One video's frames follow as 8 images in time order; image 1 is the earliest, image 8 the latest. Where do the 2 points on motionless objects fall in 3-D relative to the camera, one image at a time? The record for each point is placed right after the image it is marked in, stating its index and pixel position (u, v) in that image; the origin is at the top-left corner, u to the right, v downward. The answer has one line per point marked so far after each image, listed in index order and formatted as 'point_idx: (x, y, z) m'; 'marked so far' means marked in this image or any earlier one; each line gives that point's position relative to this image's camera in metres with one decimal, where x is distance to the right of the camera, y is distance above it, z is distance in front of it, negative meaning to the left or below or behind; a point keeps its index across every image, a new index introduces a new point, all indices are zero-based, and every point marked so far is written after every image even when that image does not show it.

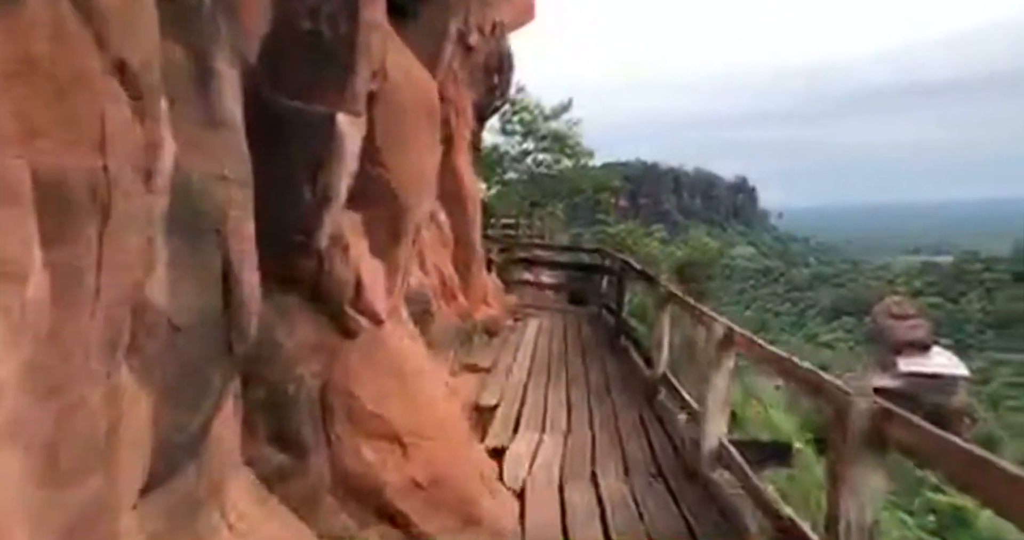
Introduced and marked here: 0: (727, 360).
0: (+1.1, -0.4, +3.2) m
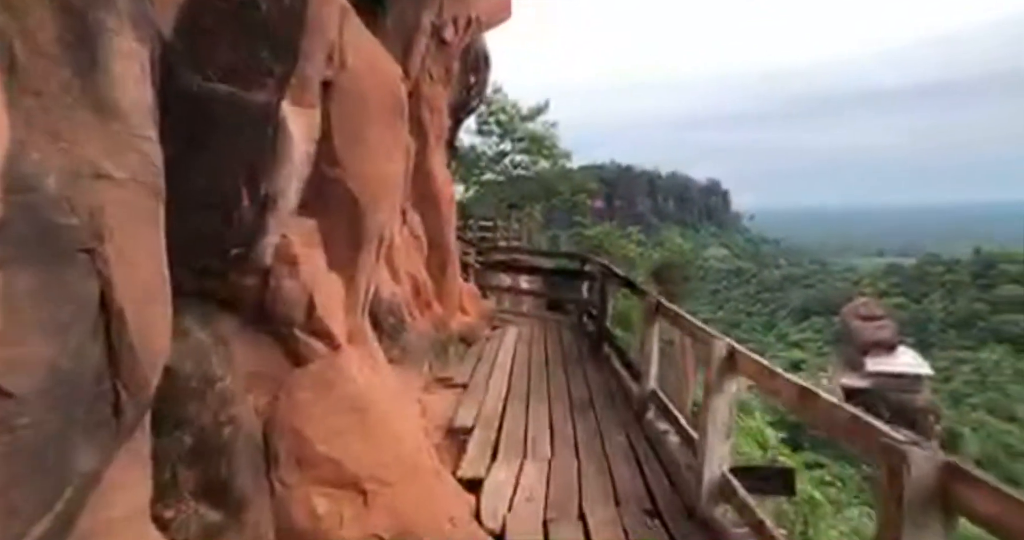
0: (+1.0, -0.5, +2.9) m
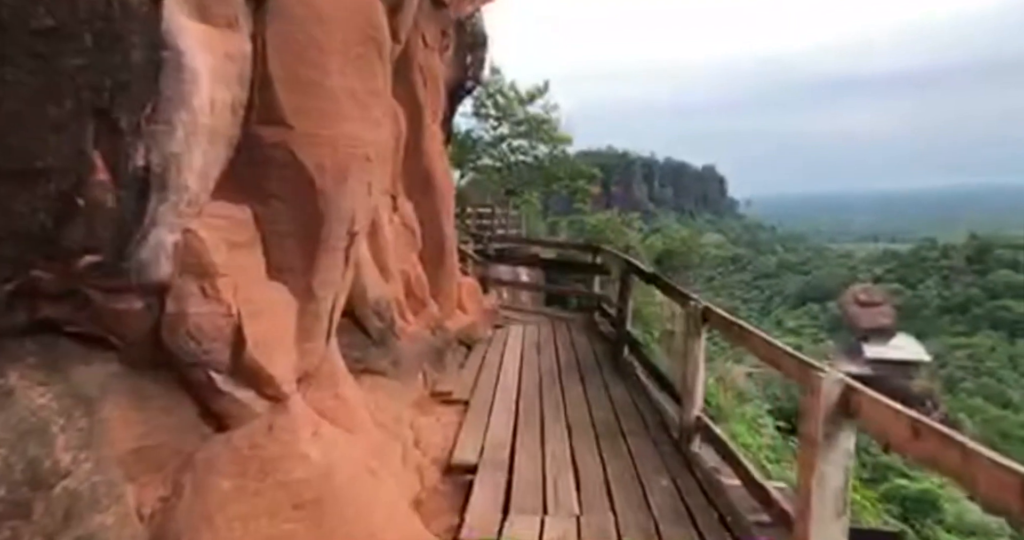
0: (+1.0, -0.5, +2.1) m
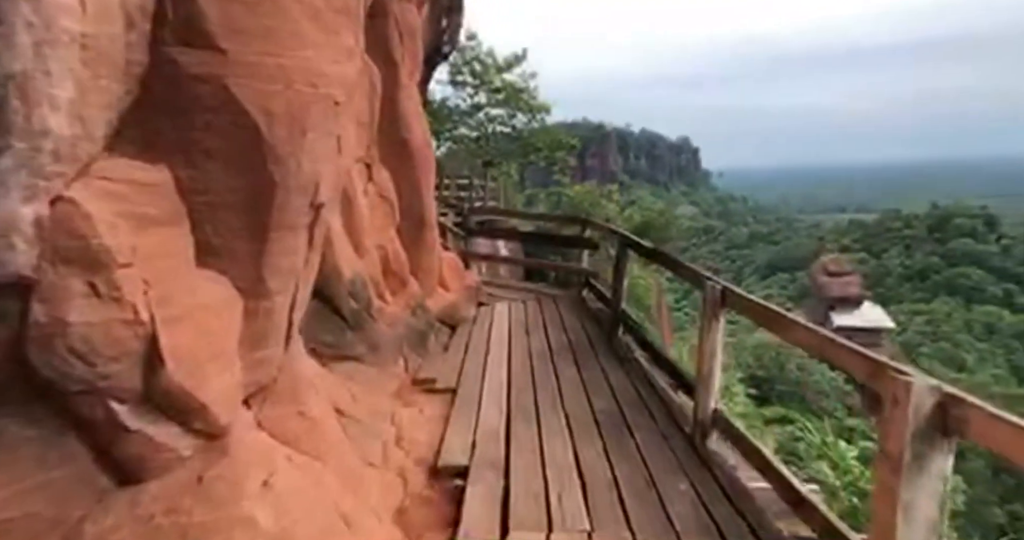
0: (+1.1, -0.5, +1.7) m
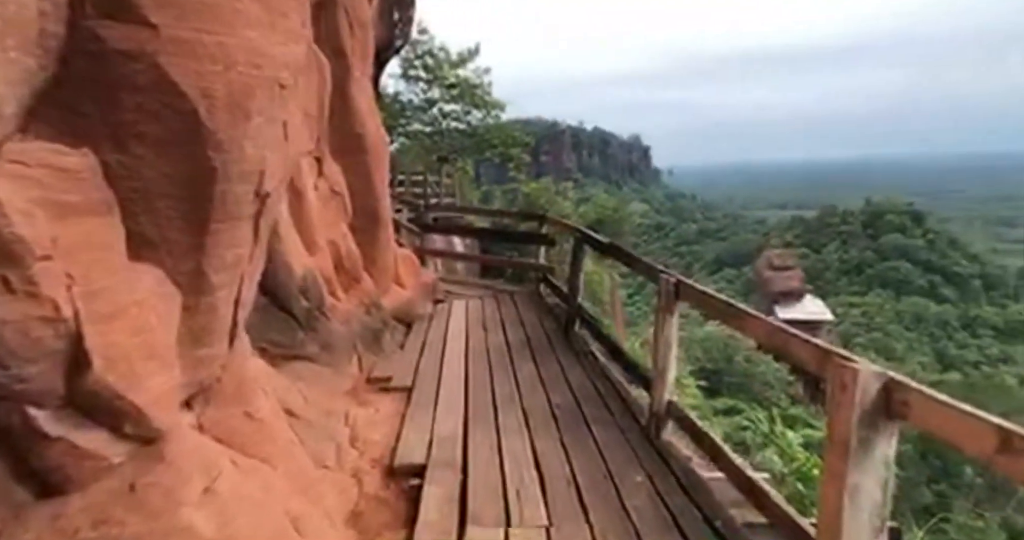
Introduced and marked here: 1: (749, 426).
0: (+1.0, -0.4, +1.7) m
1: (+3.5, -2.3, +9.9) m
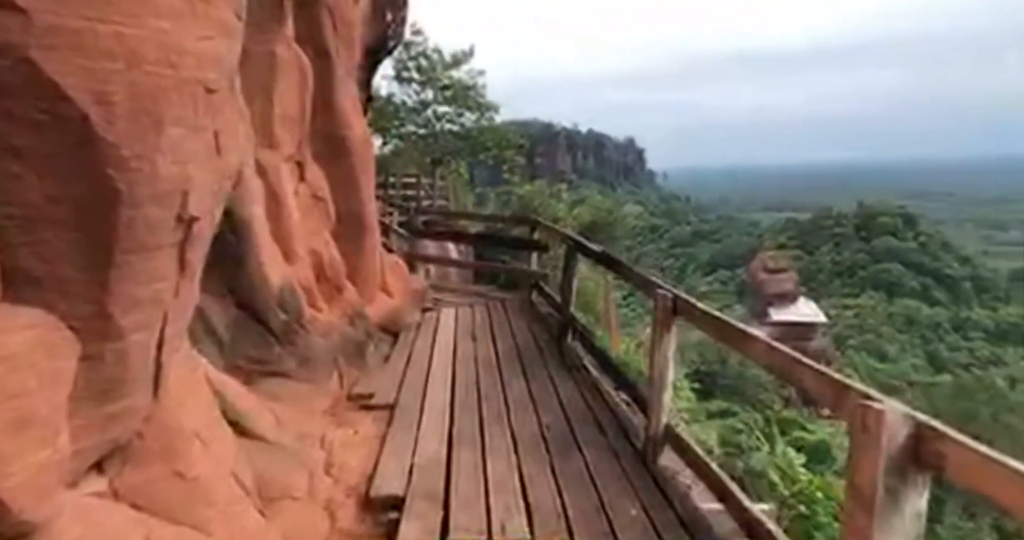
0: (+0.9, -0.5, +1.5) m
1: (+3.4, -2.3, +9.7) m
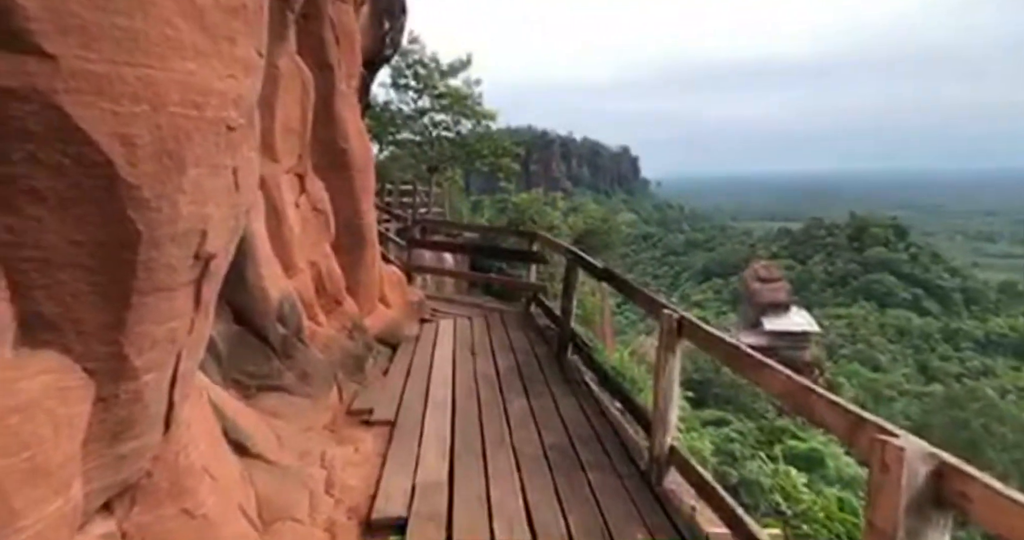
0: (+1.0, -0.6, +1.5) m
1: (+3.3, -2.5, +9.7) m
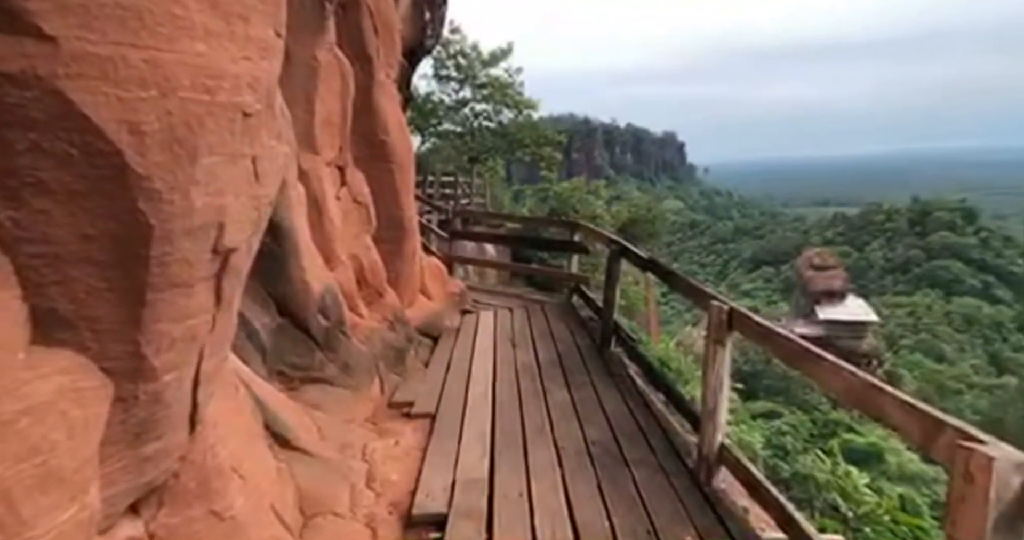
0: (+1.0, -0.6, +1.3) m
1: (+3.9, -2.4, +9.4) m
